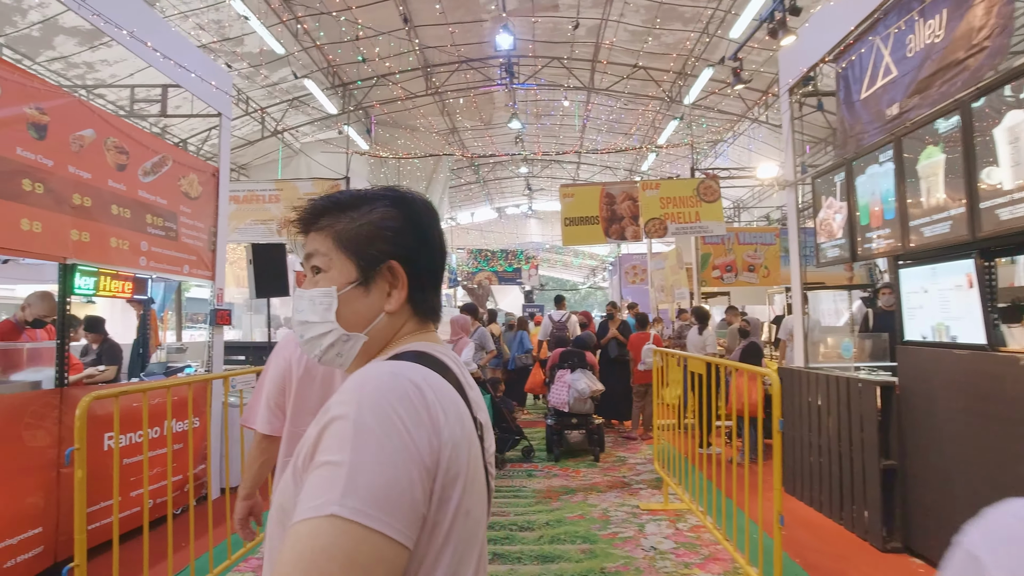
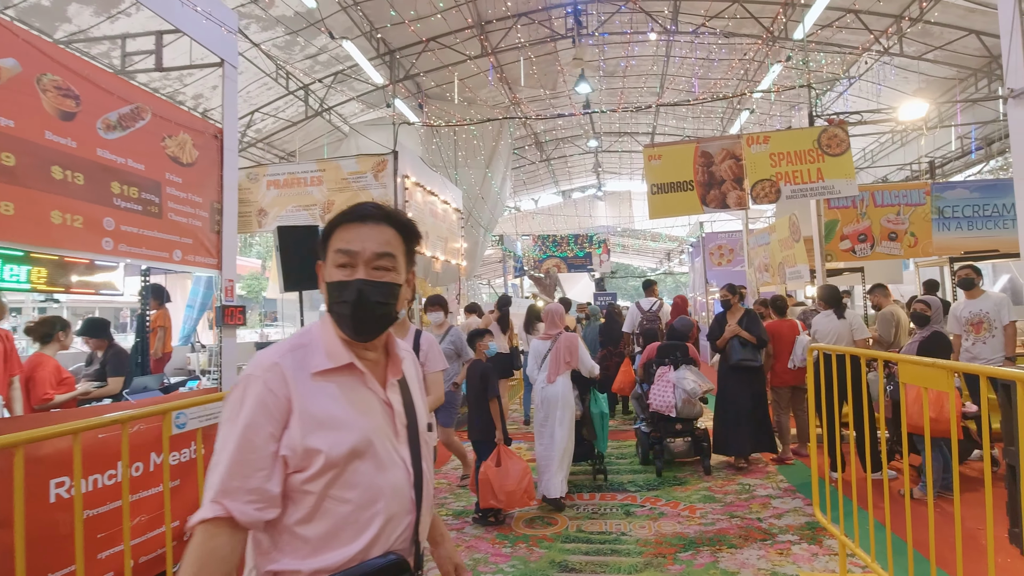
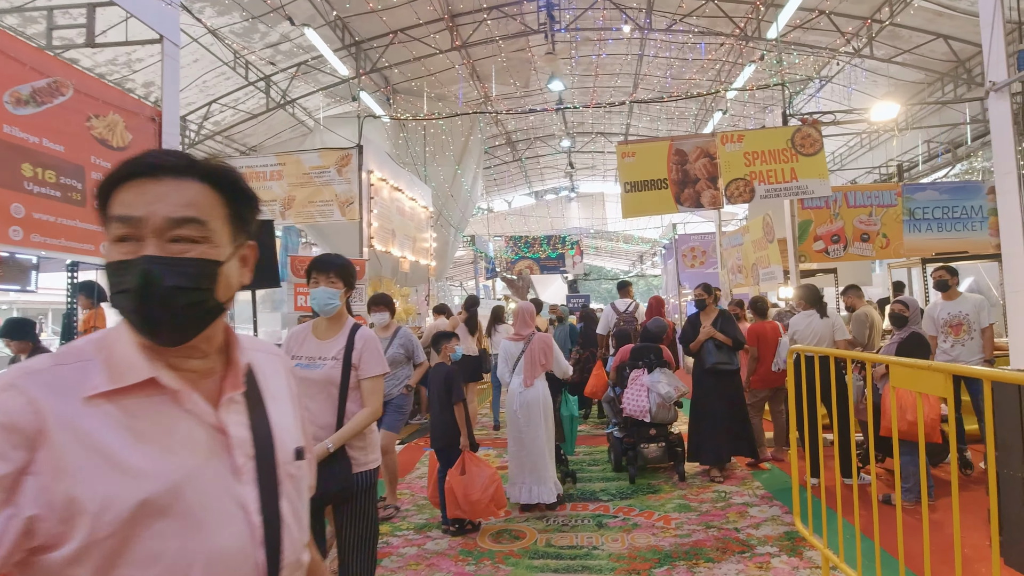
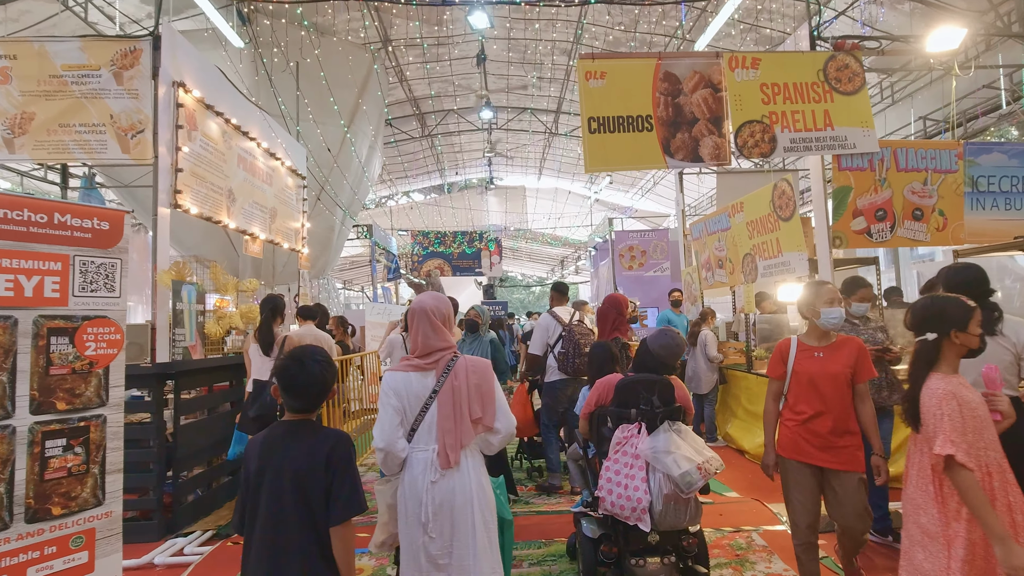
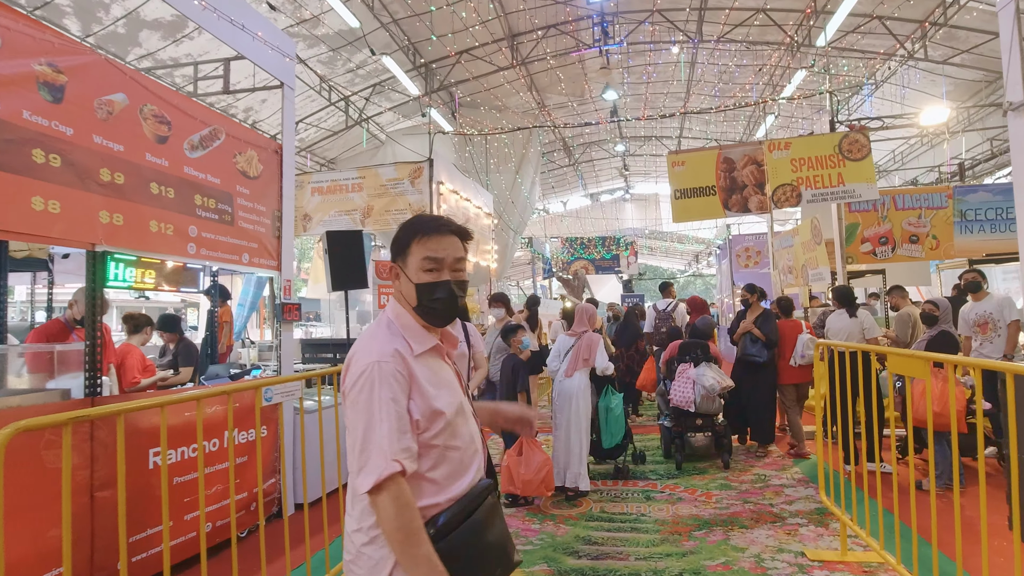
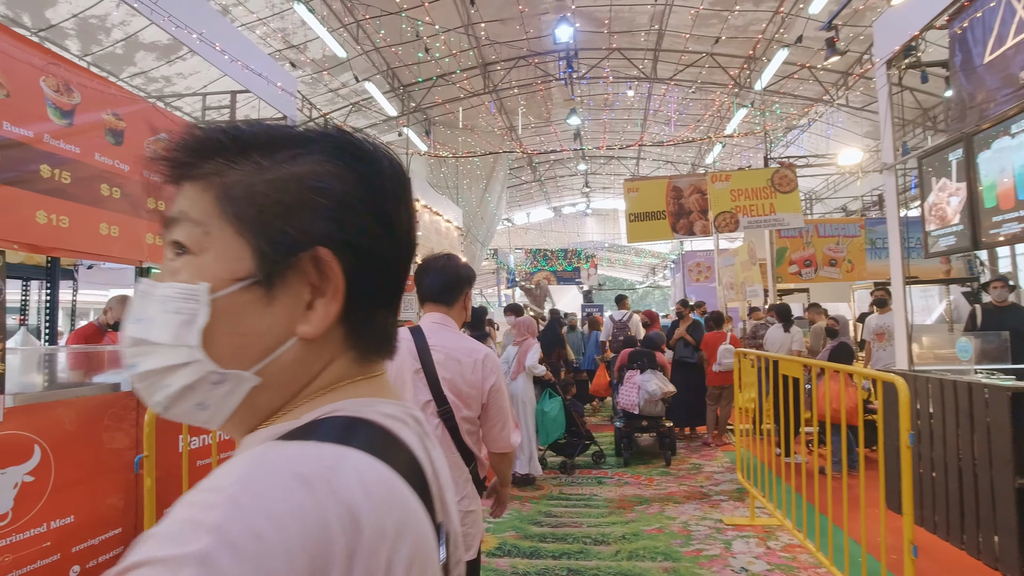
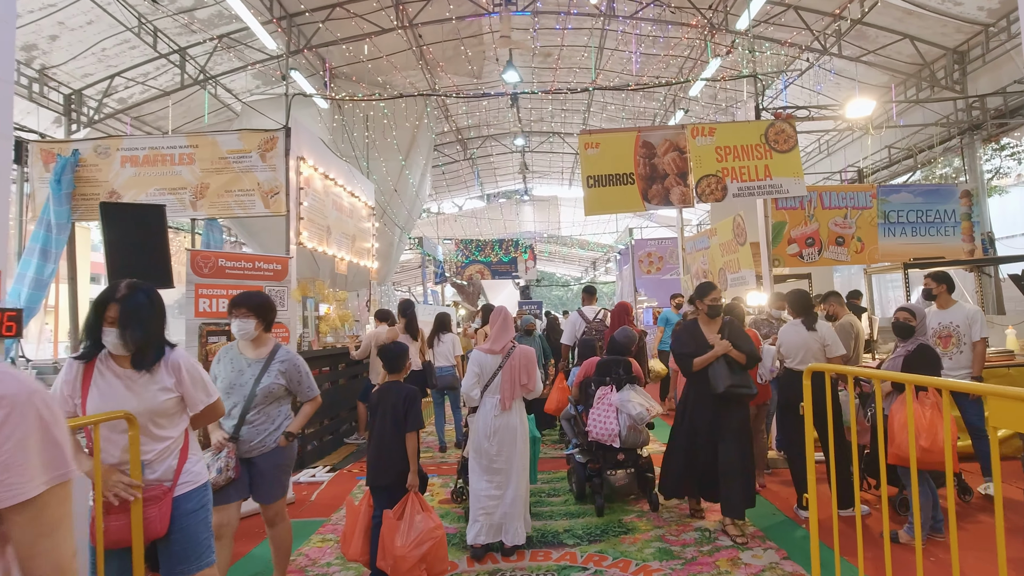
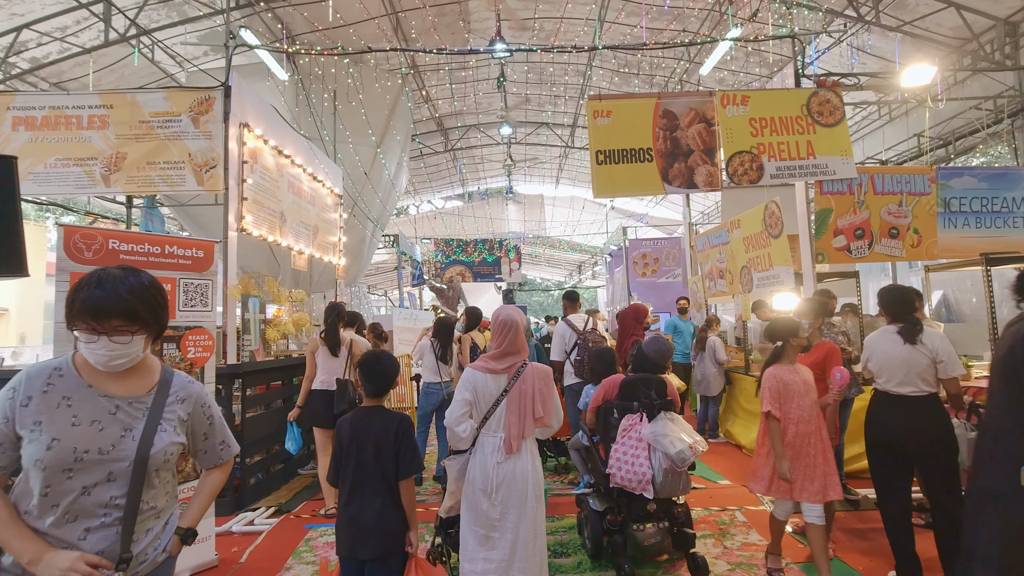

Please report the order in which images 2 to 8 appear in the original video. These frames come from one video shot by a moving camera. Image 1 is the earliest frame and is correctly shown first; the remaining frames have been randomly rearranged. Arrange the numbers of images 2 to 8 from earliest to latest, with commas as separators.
6, 5, 2, 3, 7, 8, 4
